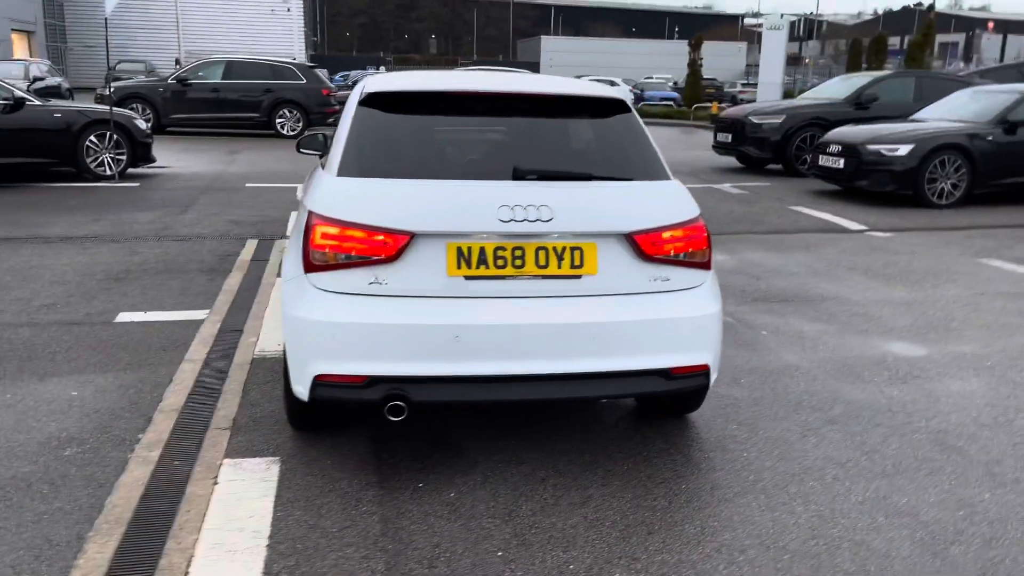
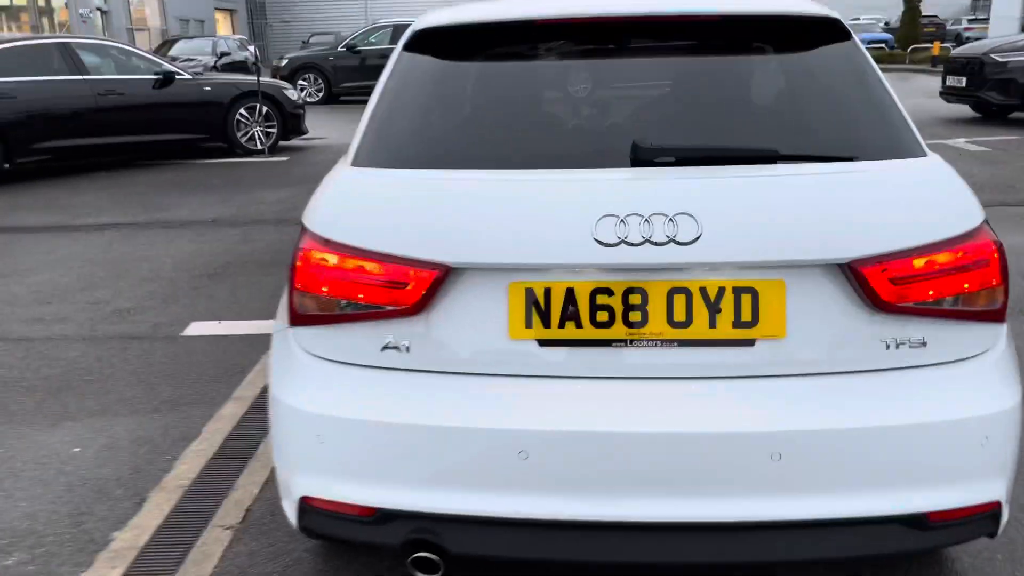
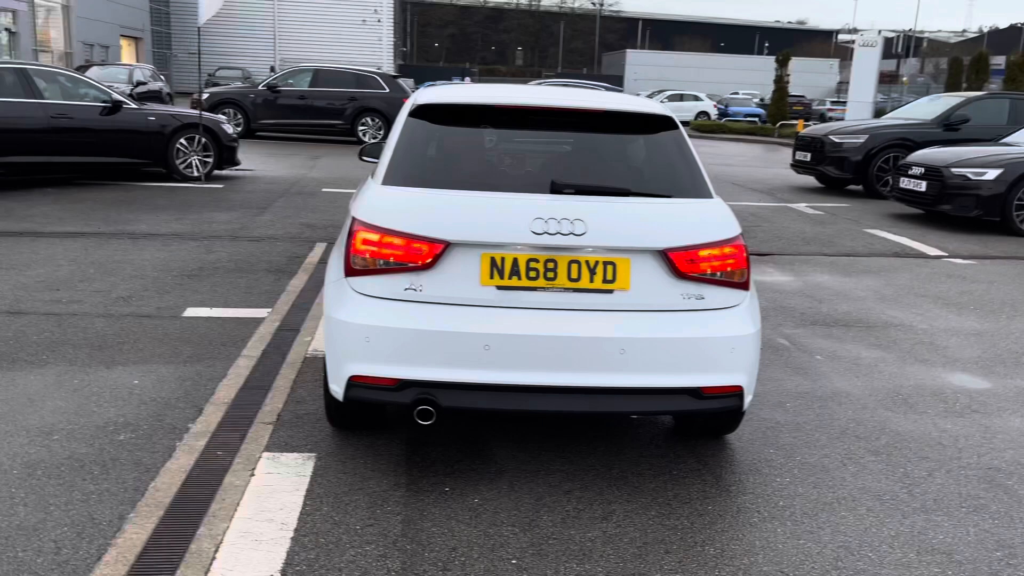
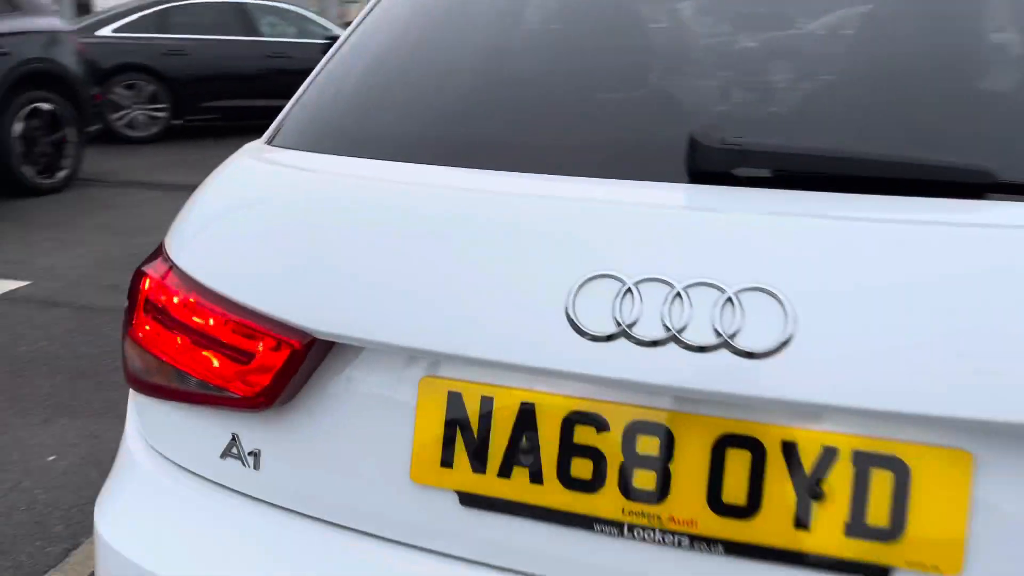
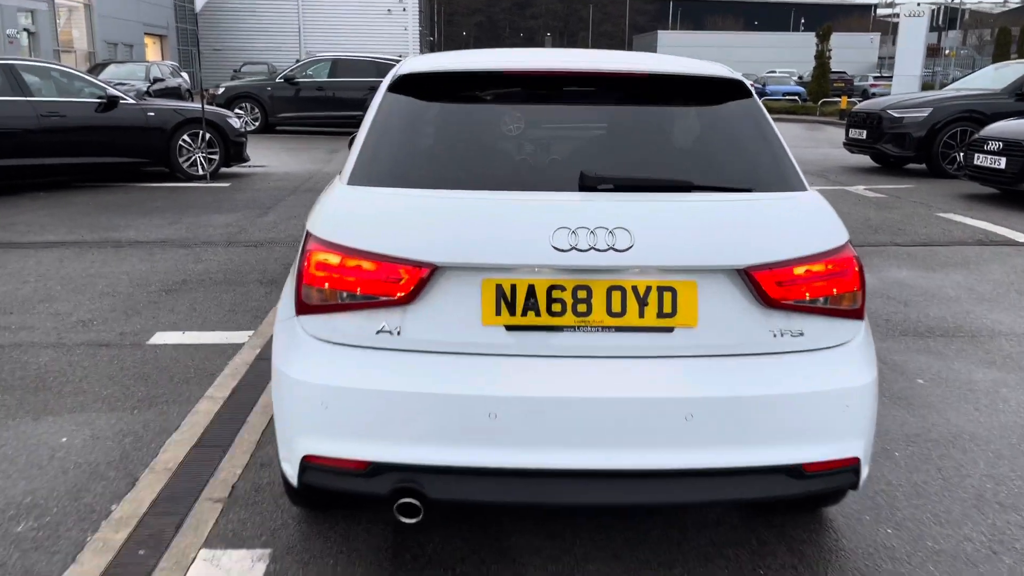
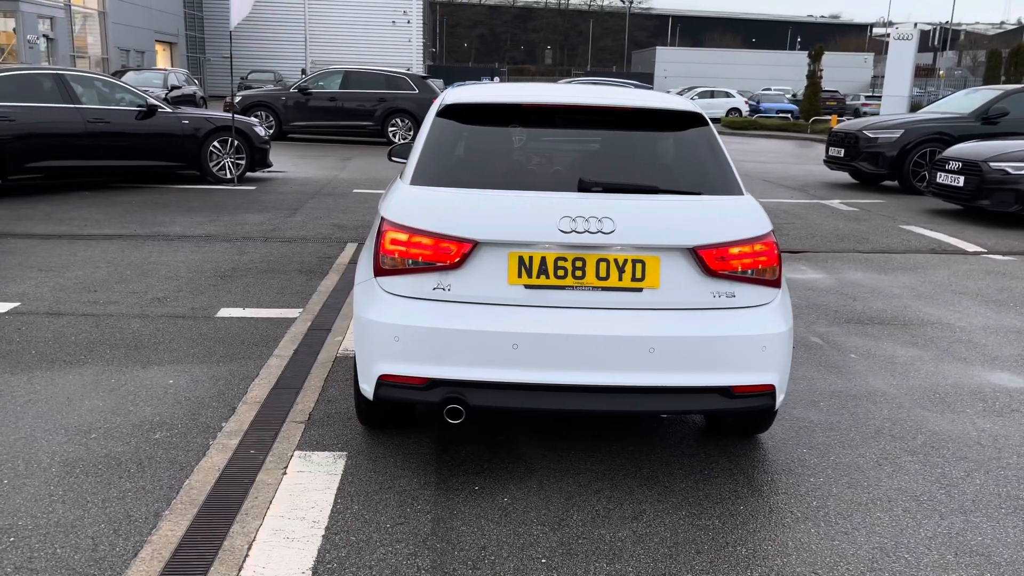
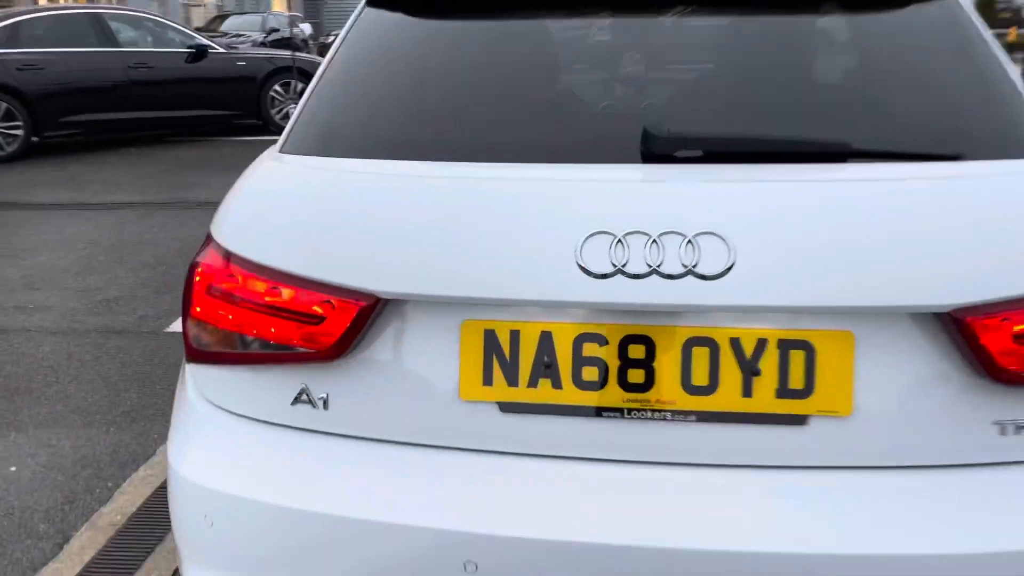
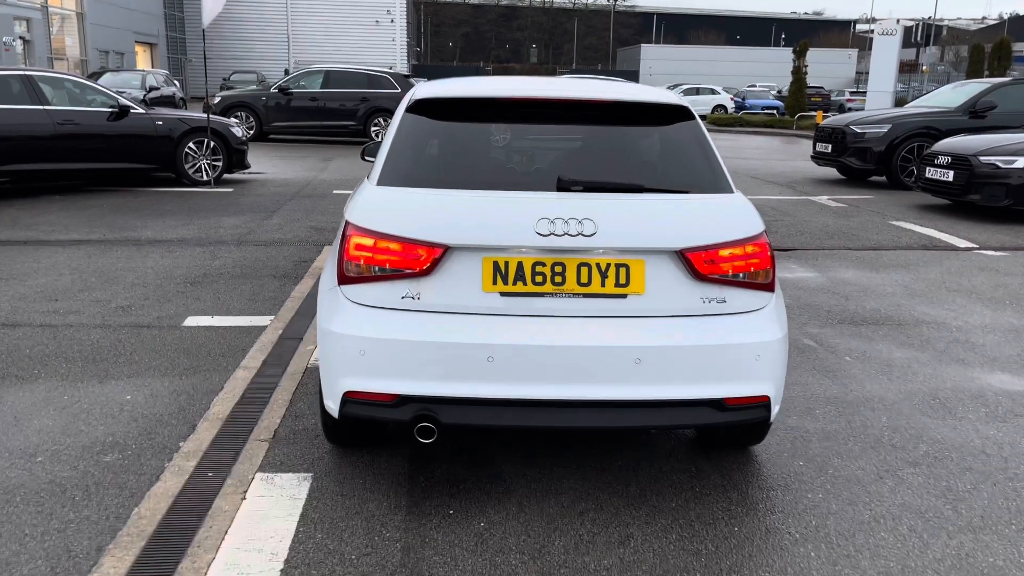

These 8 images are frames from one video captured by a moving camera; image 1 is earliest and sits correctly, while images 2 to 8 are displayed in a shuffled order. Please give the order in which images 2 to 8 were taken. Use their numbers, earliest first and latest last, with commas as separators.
3, 6, 8, 5, 2, 7, 4
